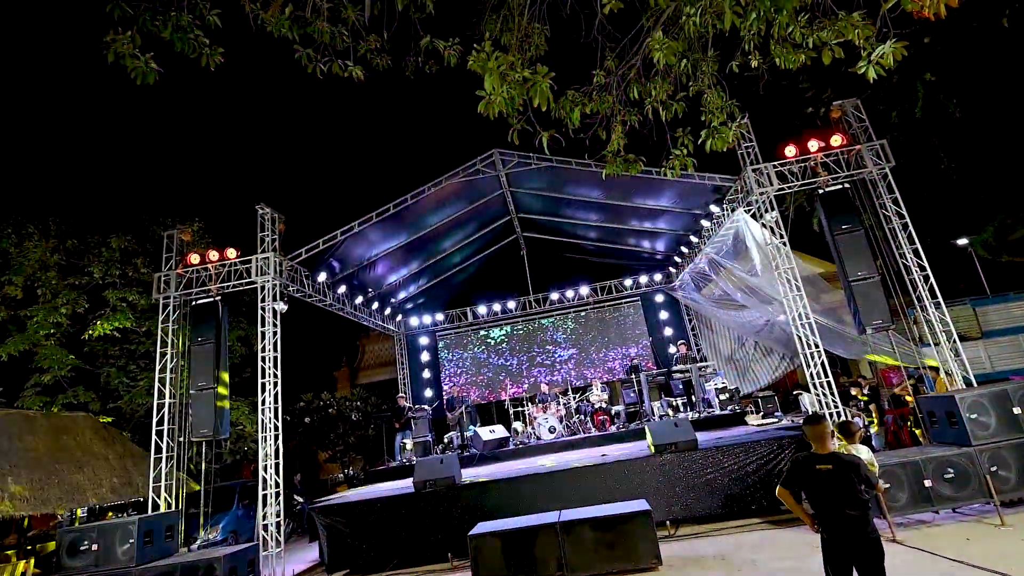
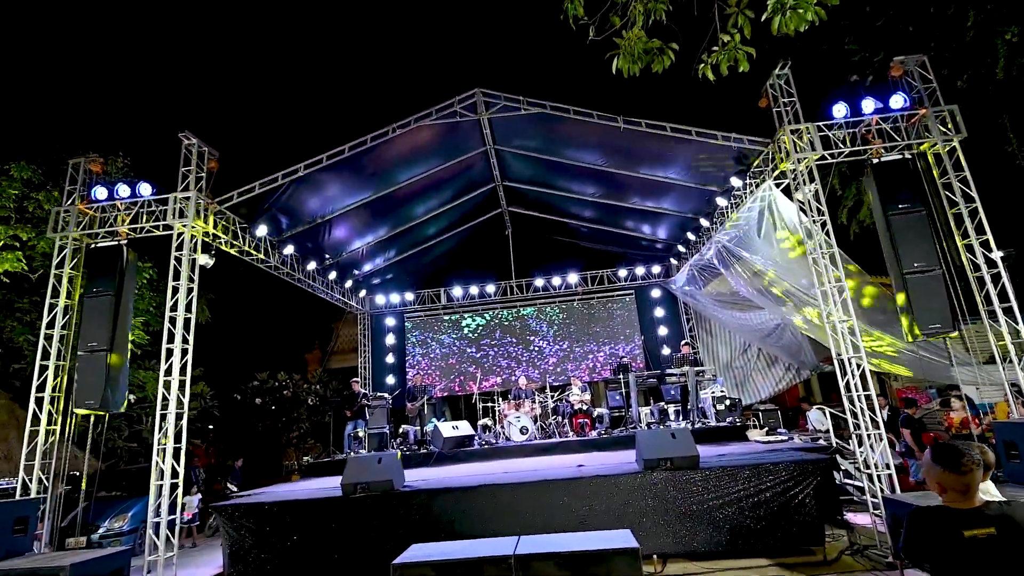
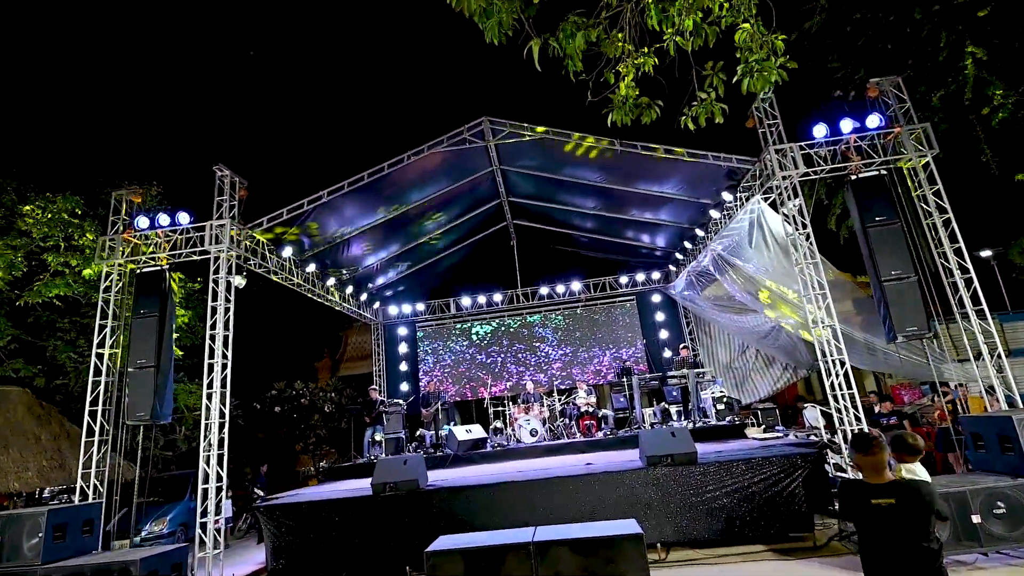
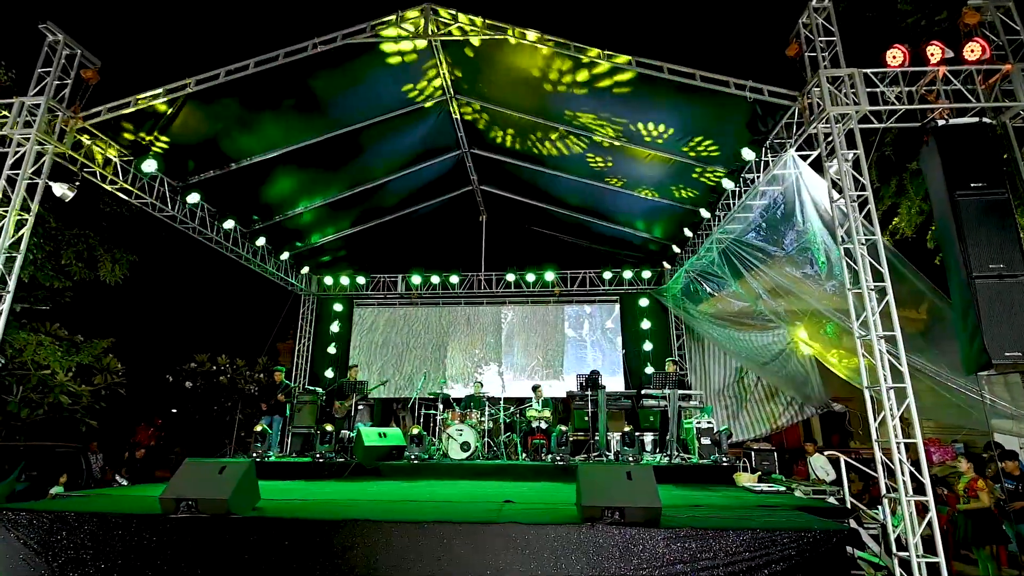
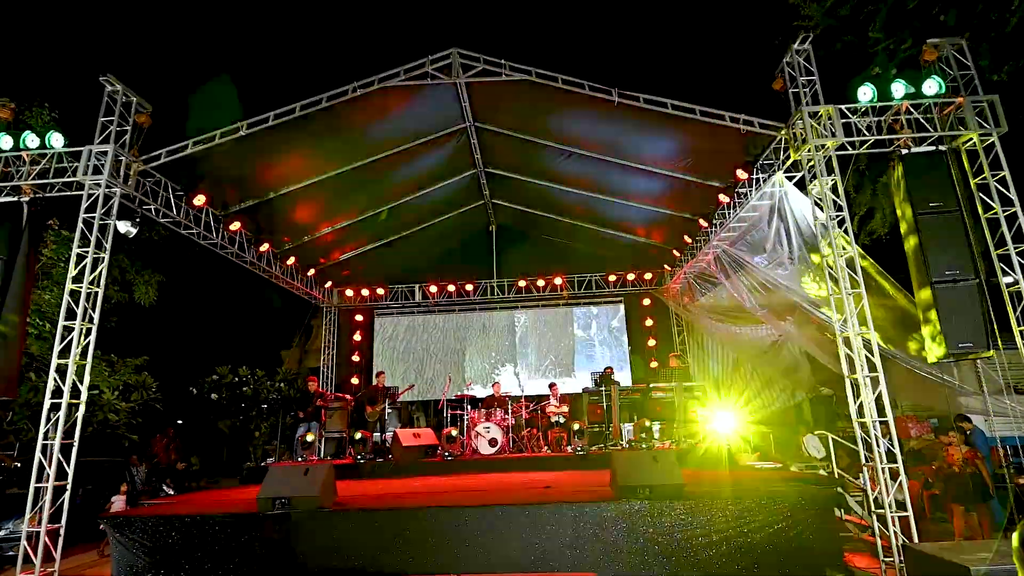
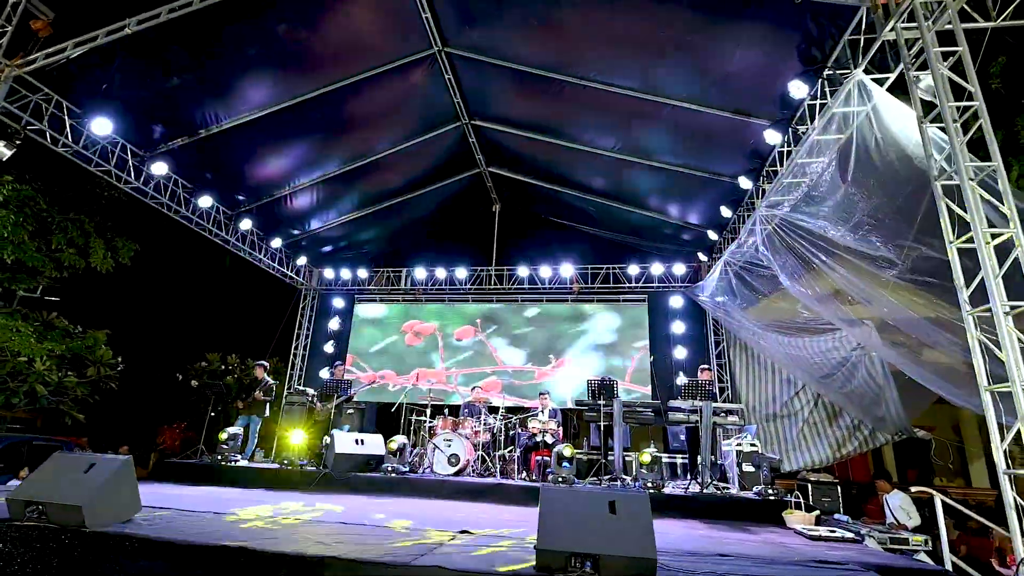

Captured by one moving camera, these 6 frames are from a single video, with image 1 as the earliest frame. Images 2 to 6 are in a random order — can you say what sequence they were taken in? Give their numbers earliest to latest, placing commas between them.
3, 2, 5, 4, 6
